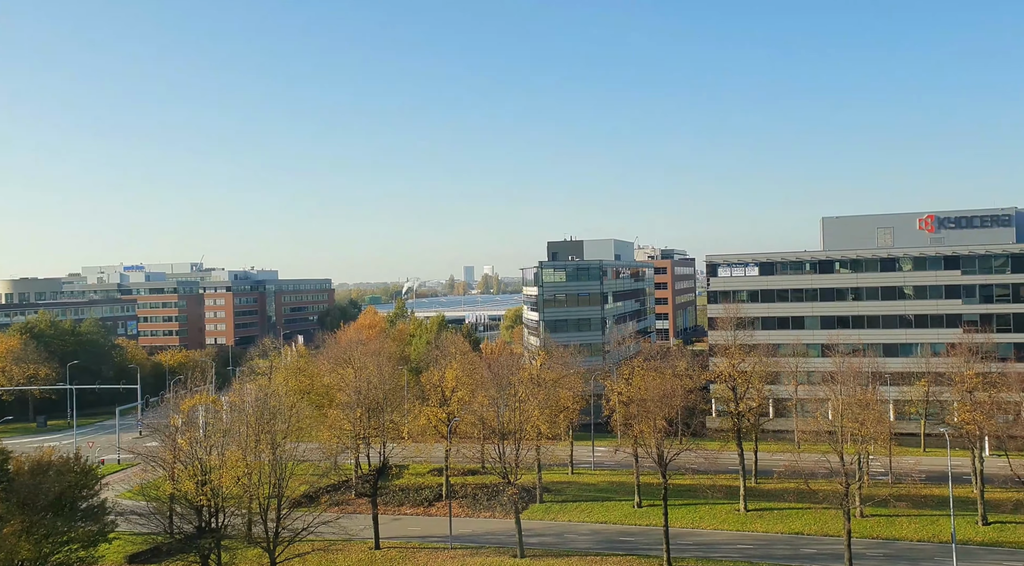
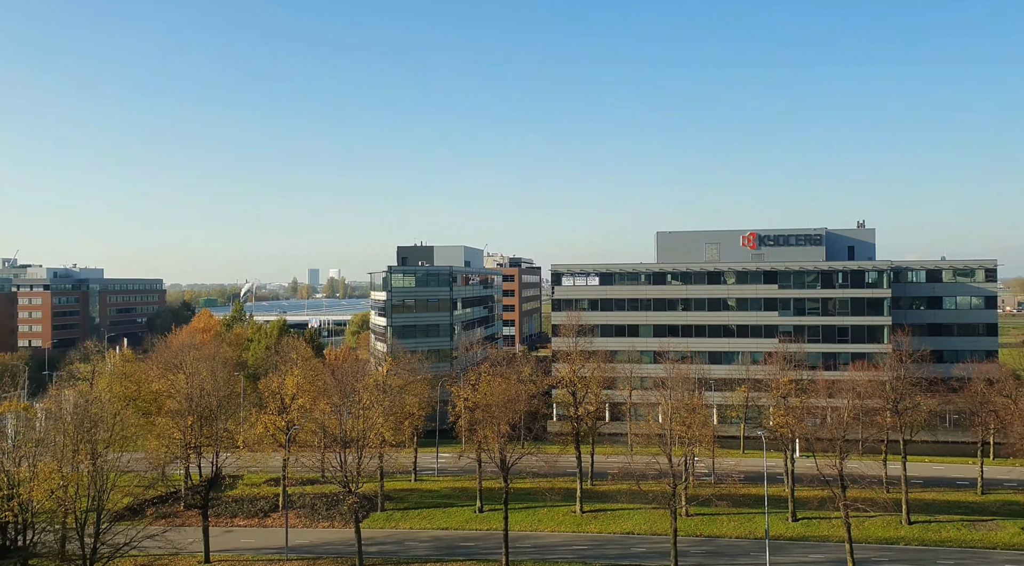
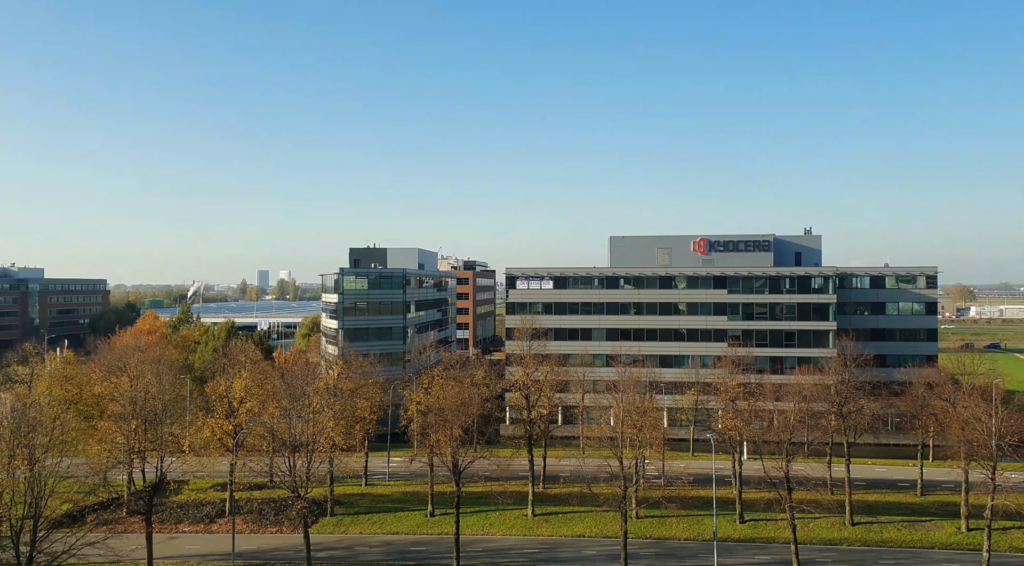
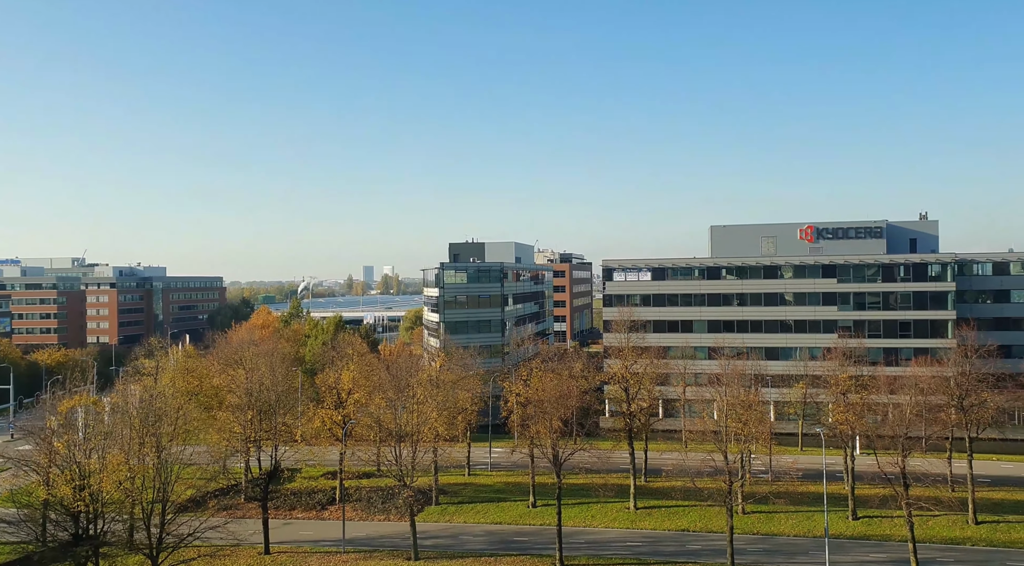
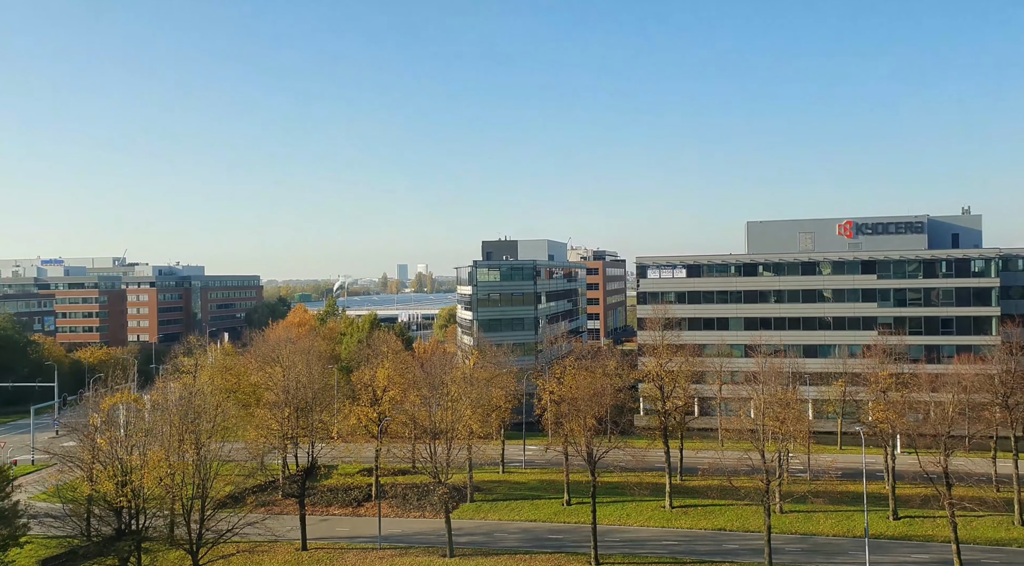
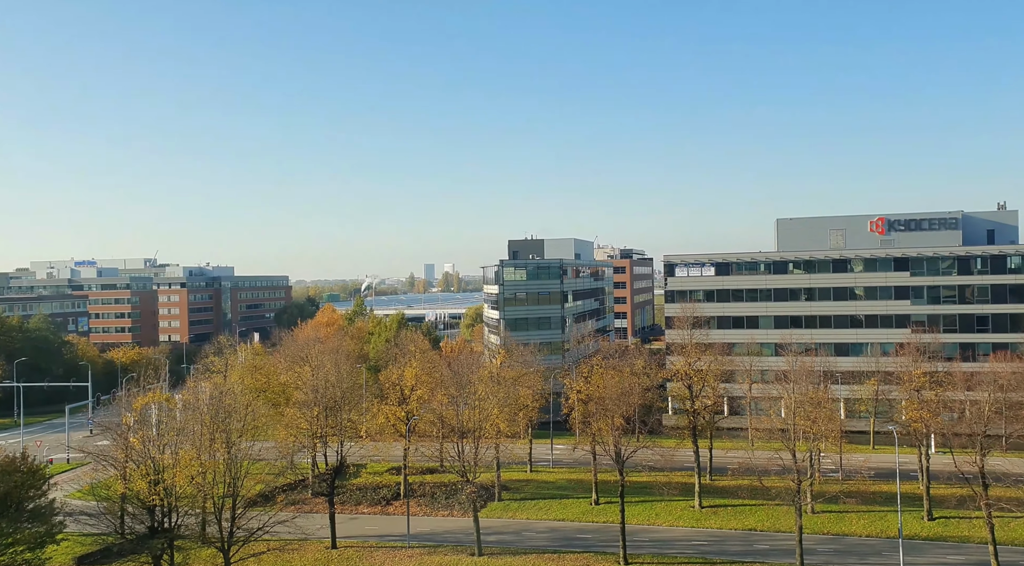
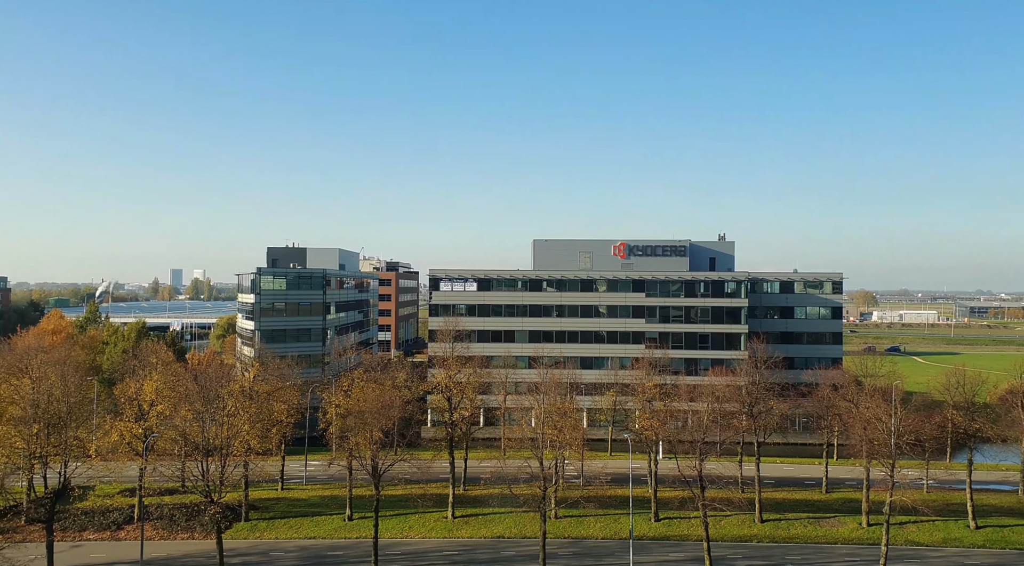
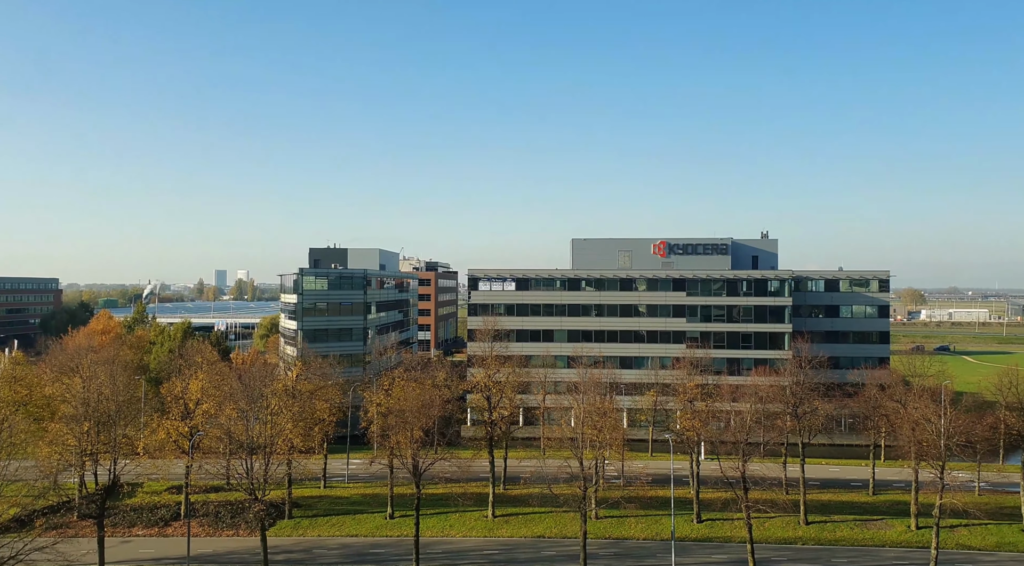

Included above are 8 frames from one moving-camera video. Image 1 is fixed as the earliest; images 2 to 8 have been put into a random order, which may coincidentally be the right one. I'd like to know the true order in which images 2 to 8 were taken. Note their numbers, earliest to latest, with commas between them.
6, 5, 4, 2, 3, 8, 7
